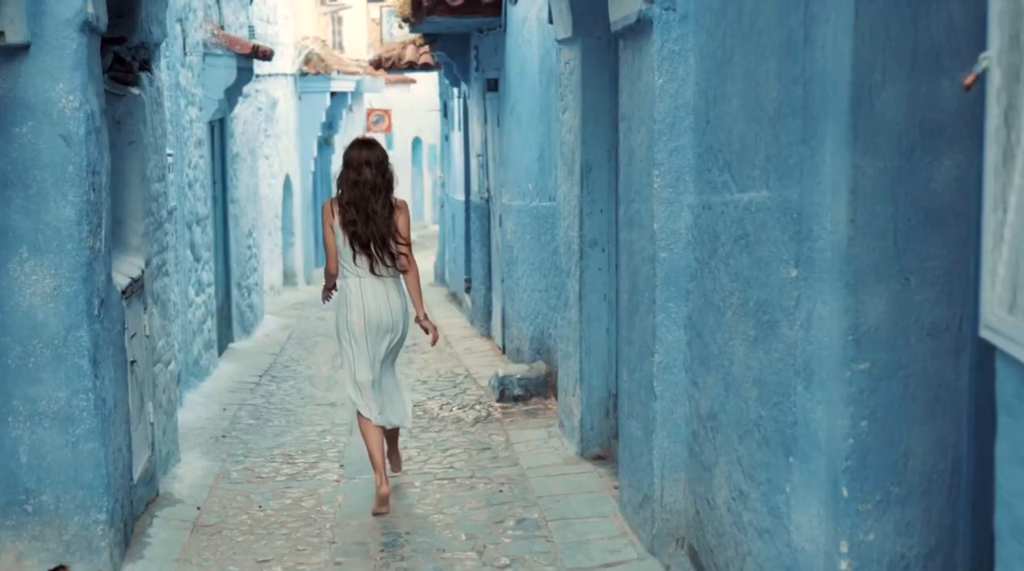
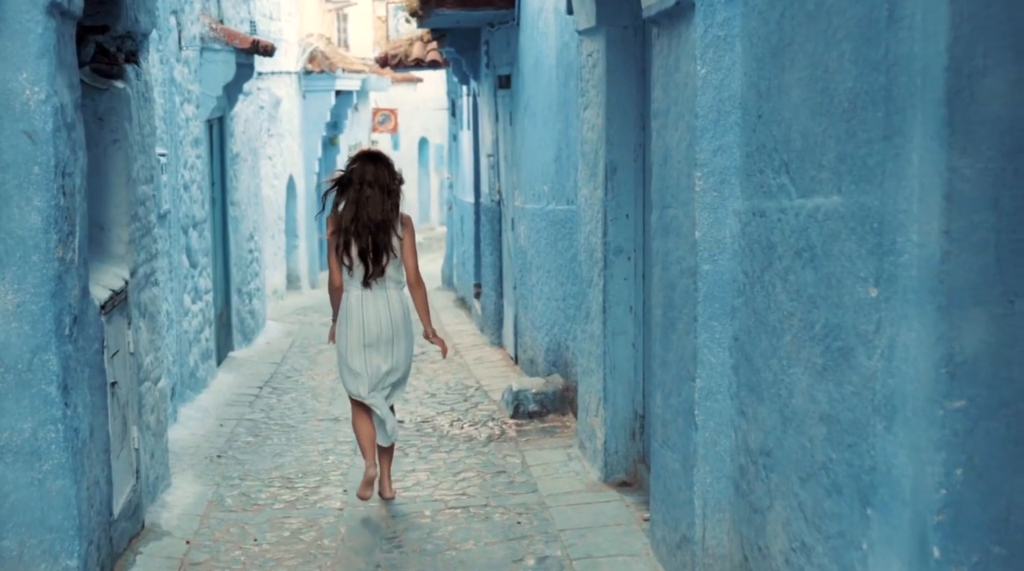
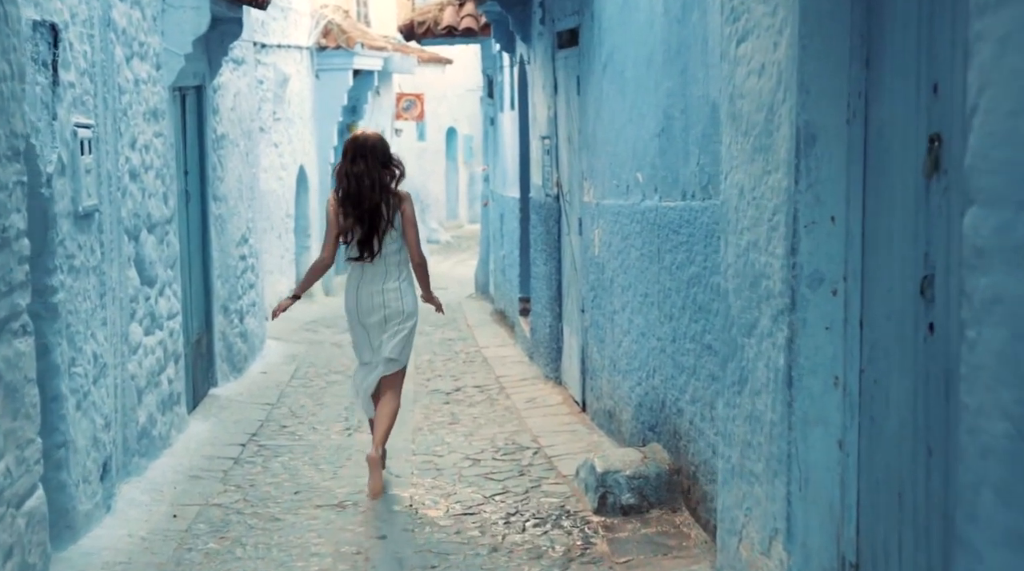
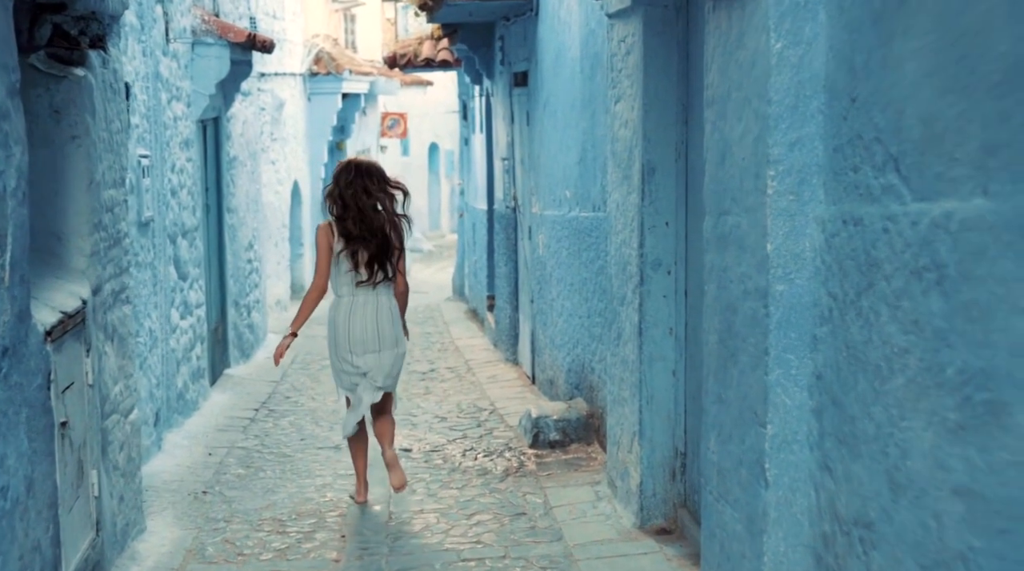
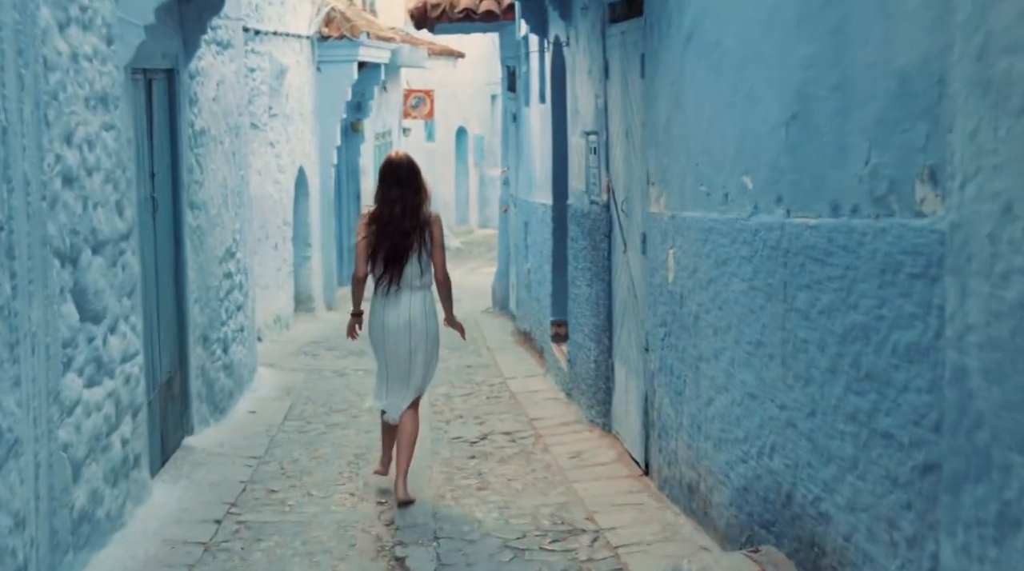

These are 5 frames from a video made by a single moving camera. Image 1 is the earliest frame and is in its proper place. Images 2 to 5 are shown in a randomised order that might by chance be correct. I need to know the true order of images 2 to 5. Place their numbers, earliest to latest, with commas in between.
2, 4, 3, 5
